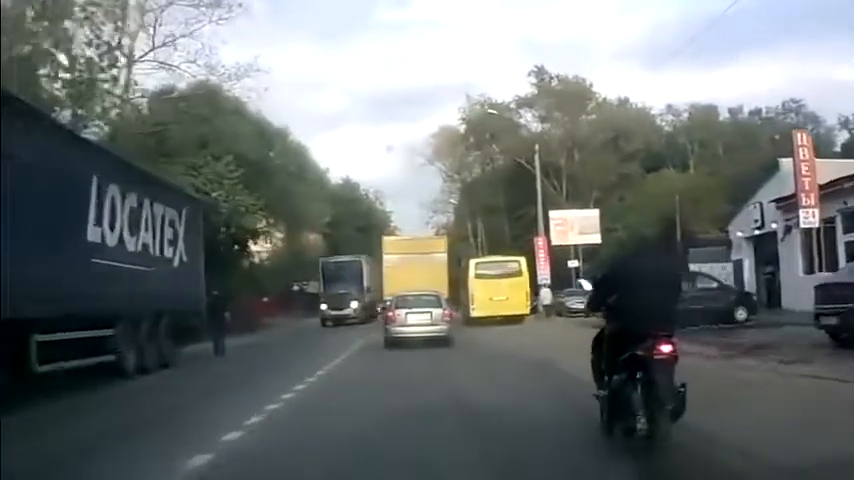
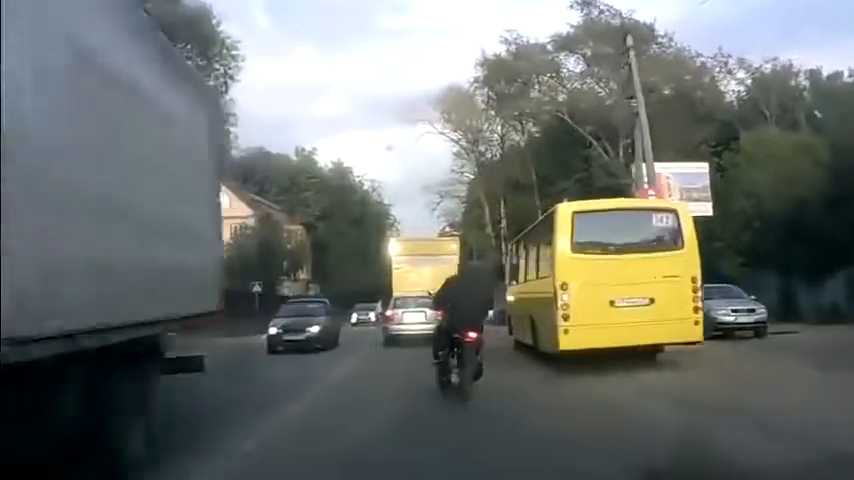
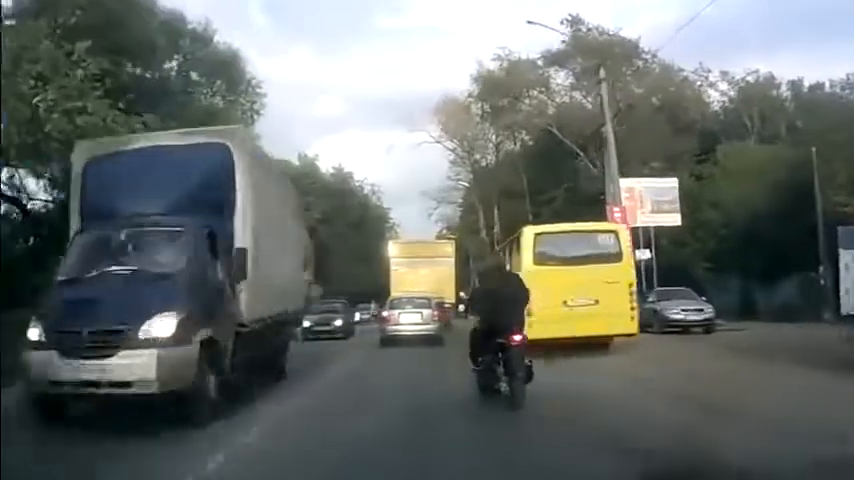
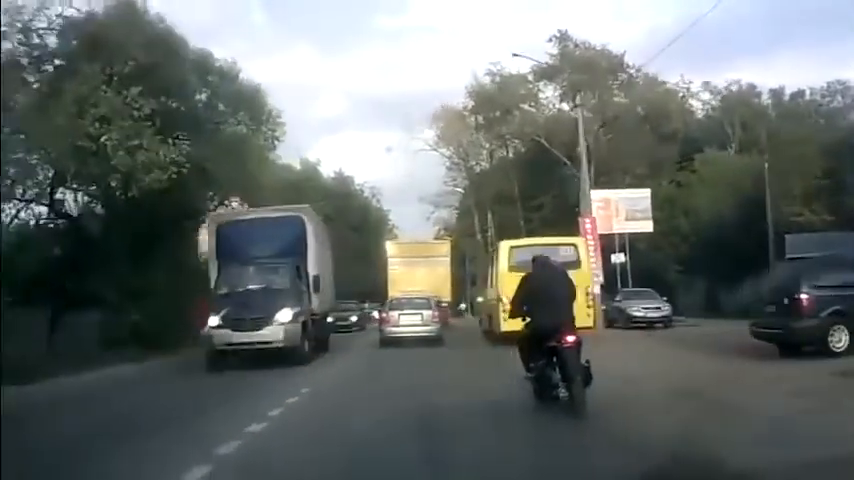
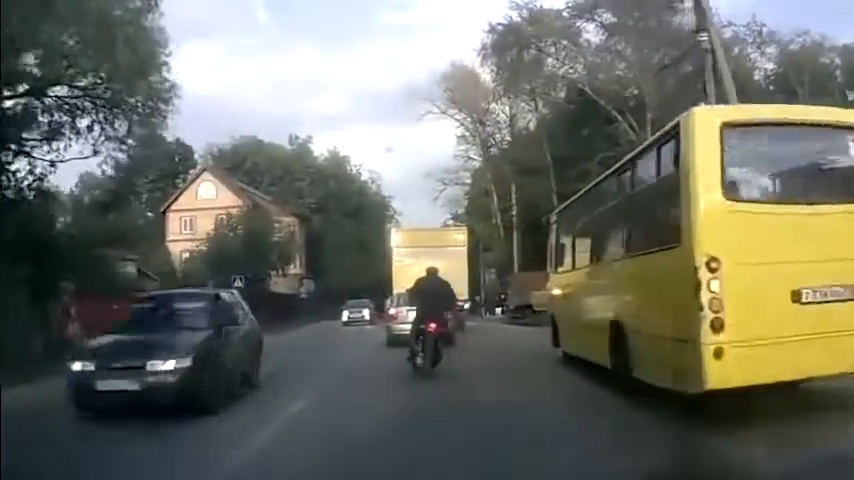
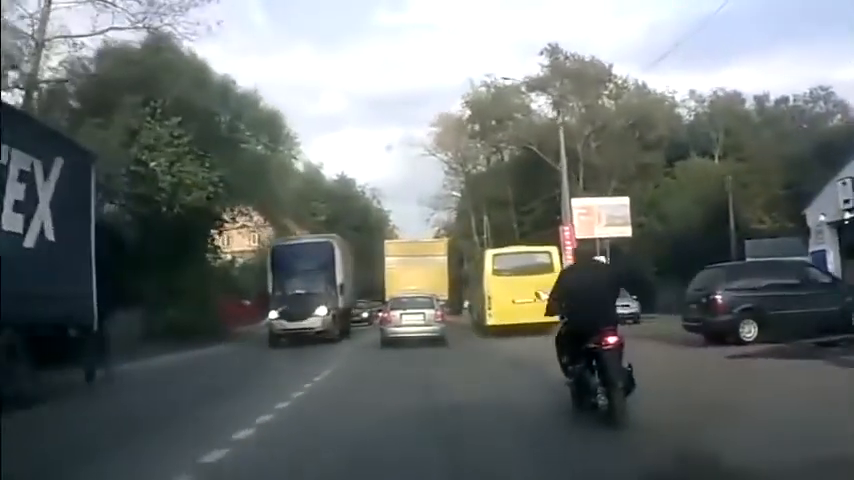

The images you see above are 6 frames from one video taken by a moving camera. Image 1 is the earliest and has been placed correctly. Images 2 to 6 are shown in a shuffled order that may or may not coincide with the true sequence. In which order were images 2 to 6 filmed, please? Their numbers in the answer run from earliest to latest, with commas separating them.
6, 4, 3, 2, 5
